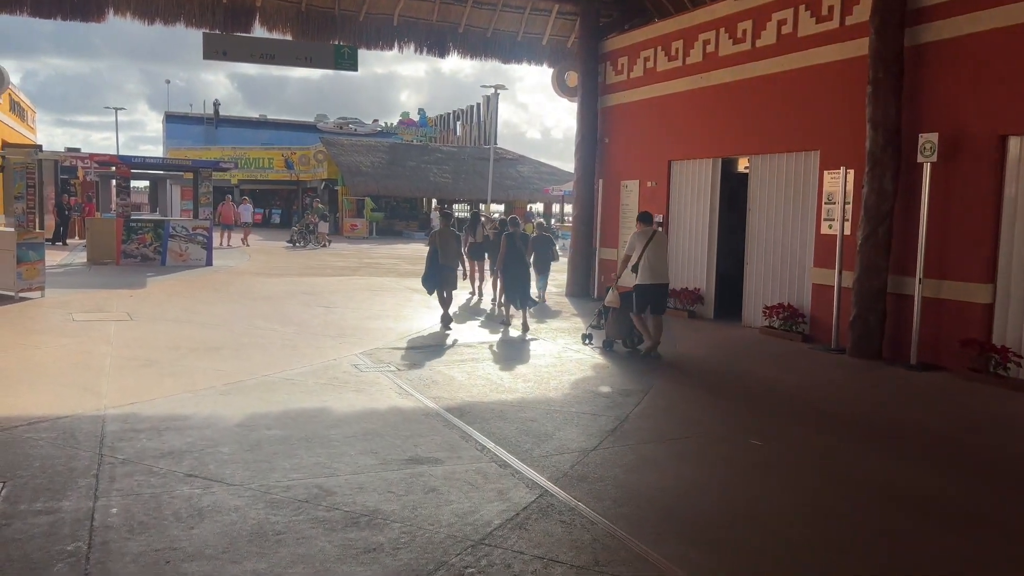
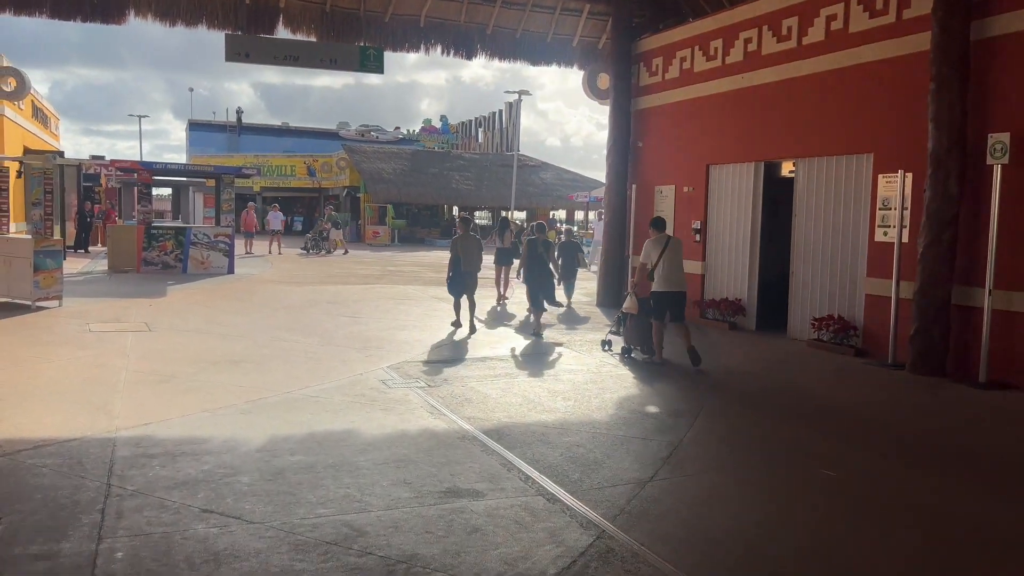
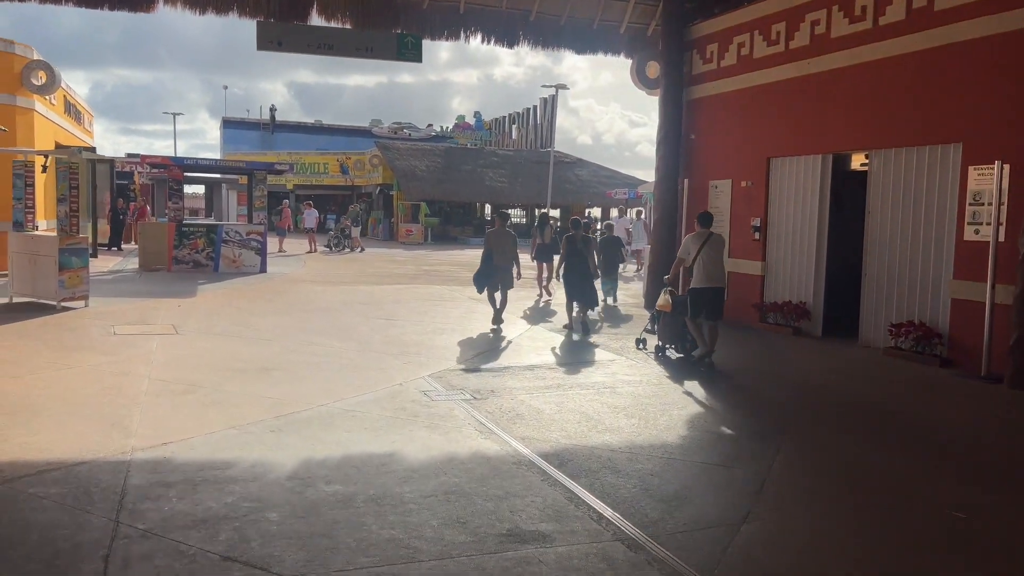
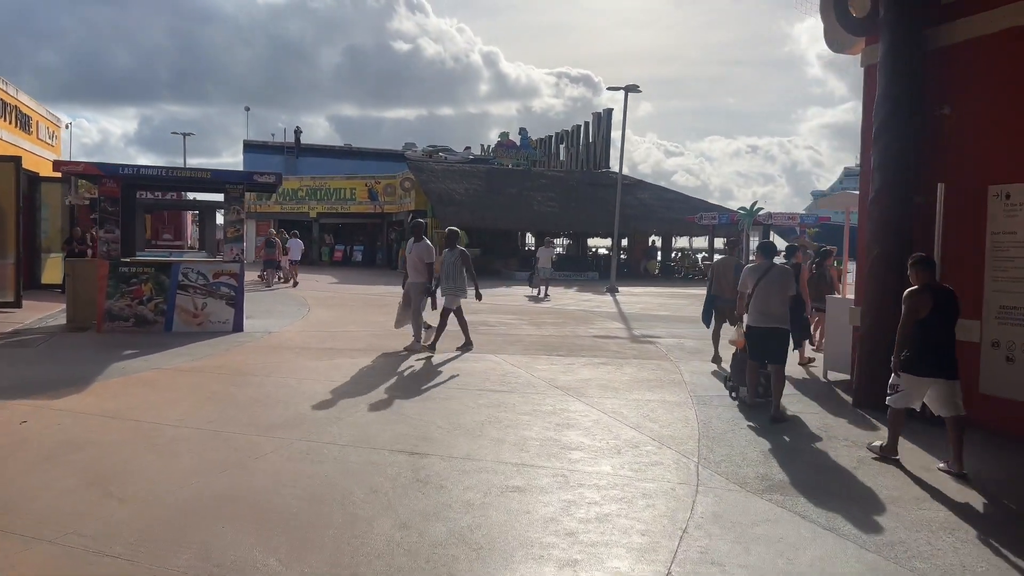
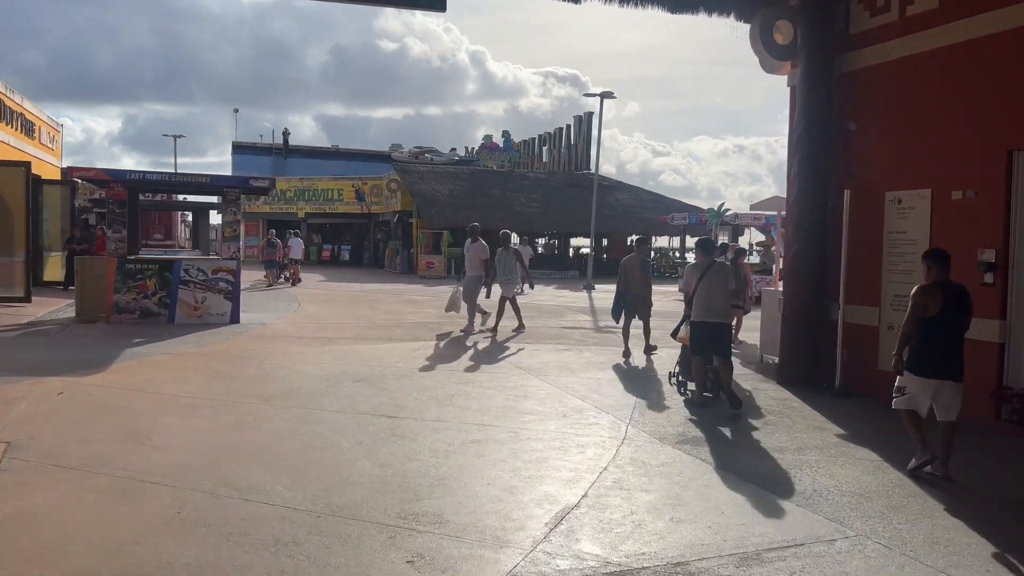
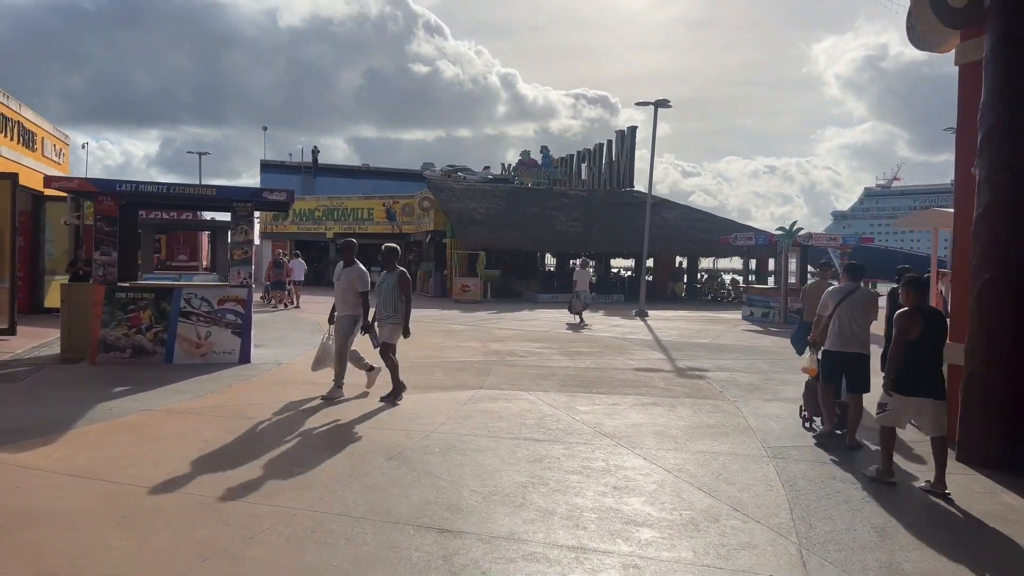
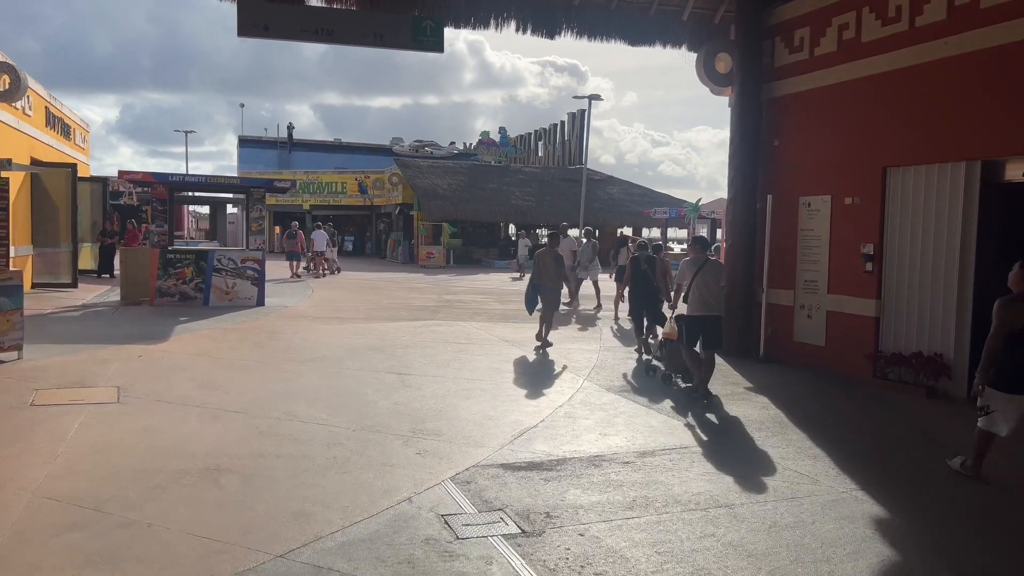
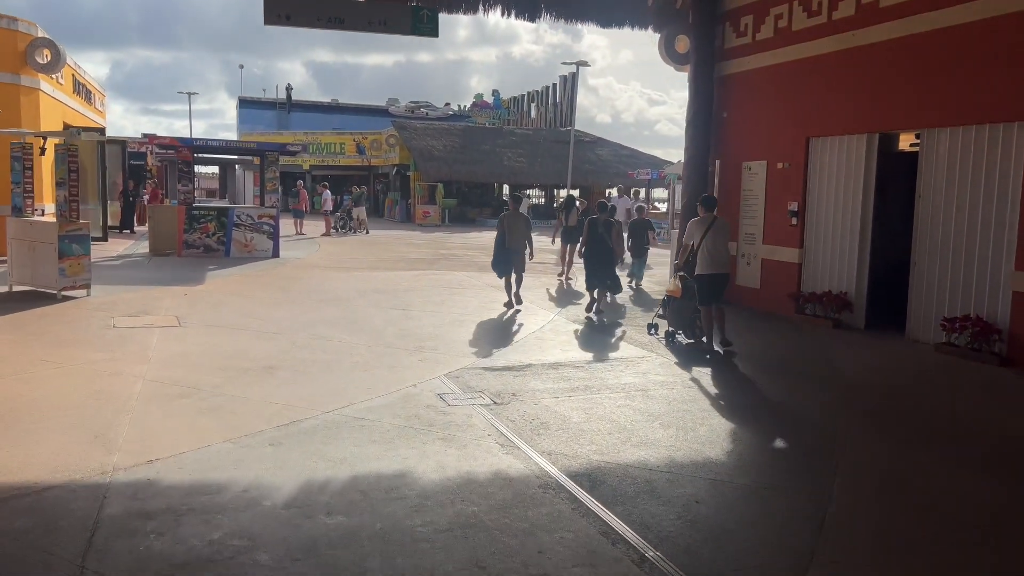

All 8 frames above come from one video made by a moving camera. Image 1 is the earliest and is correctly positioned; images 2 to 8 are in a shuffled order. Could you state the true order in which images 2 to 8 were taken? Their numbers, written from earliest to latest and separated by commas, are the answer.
2, 3, 8, 7, 5, 4, 6
